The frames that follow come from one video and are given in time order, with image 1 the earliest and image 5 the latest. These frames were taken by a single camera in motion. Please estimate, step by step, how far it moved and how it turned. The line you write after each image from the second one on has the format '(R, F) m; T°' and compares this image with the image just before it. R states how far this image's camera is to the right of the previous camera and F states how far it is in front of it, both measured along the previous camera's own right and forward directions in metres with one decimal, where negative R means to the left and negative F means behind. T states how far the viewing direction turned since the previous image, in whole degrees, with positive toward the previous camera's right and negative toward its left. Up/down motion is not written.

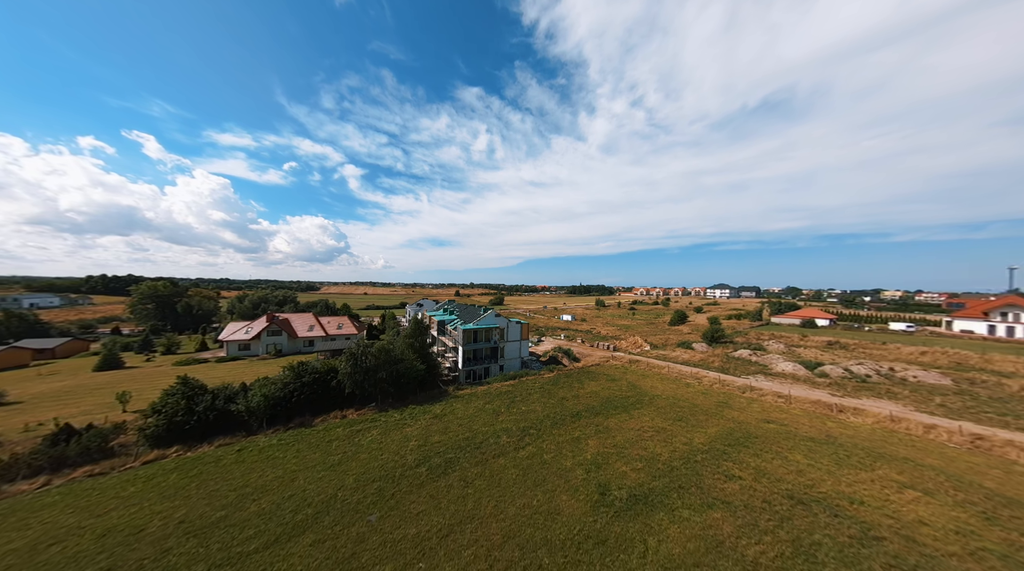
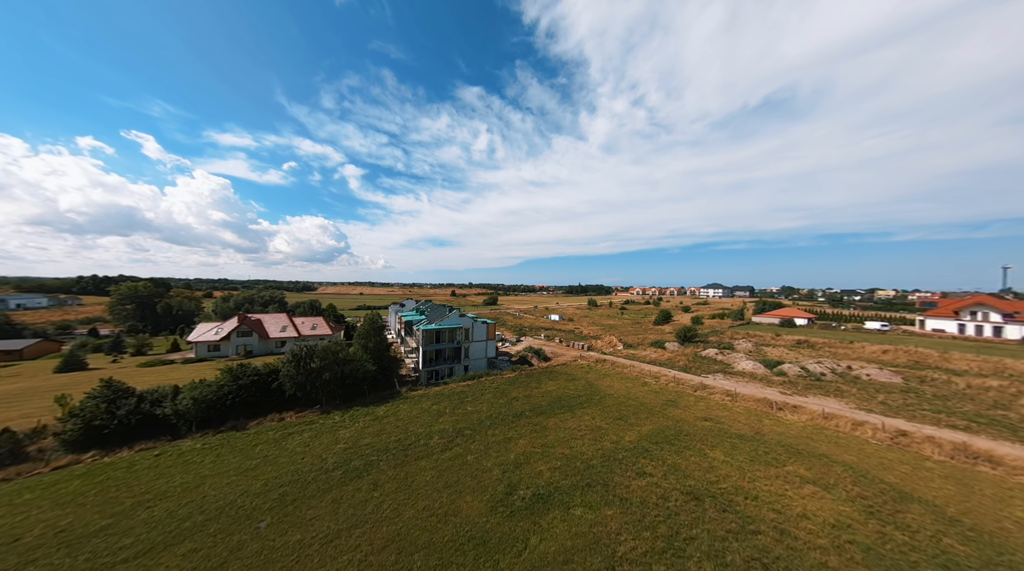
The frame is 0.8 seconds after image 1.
(+3.7, -0.1) m; +1°
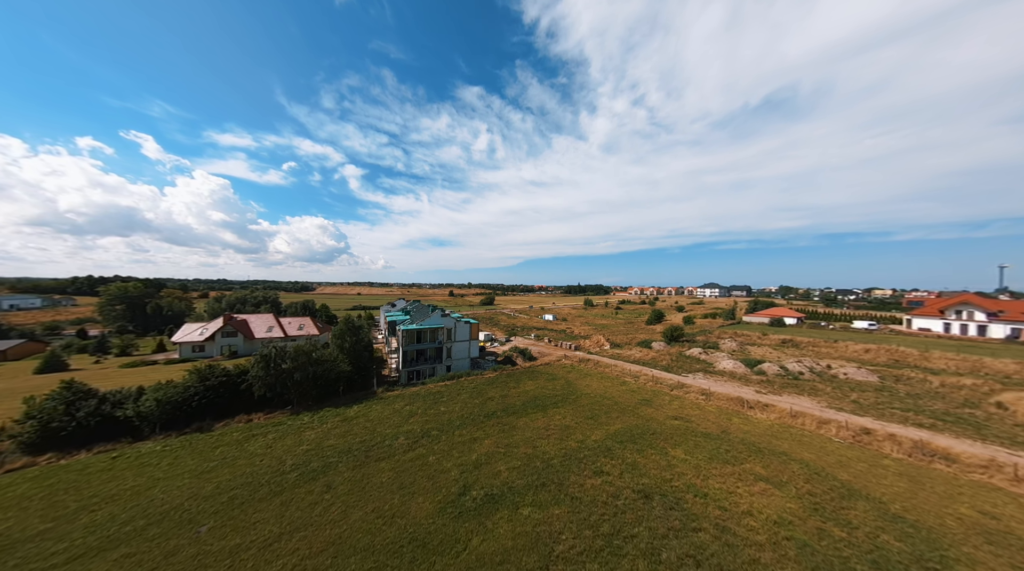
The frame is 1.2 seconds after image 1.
(+1.8, 0.0) m; 0°
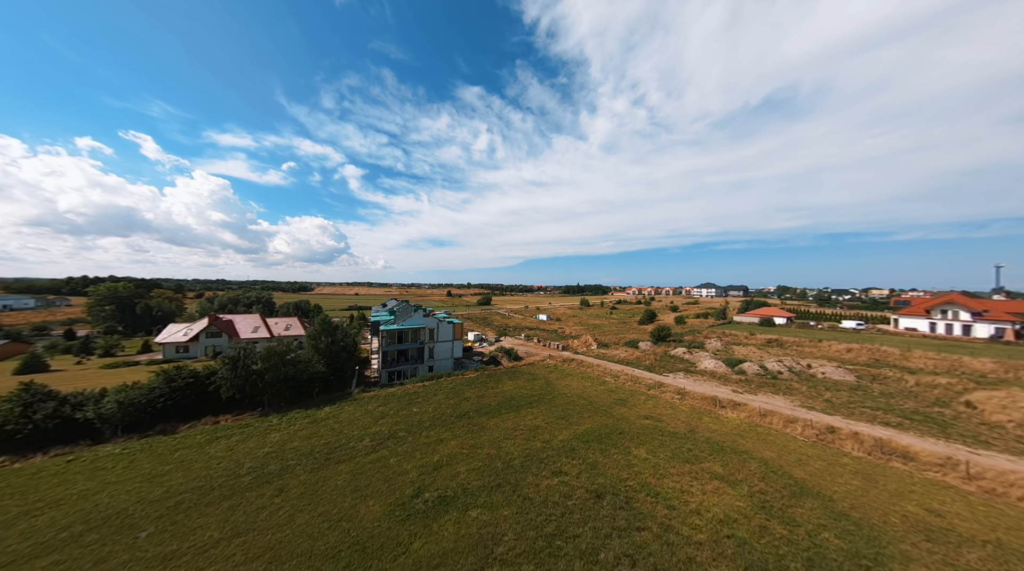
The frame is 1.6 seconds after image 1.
(+1.8, 0.0) m; 0°
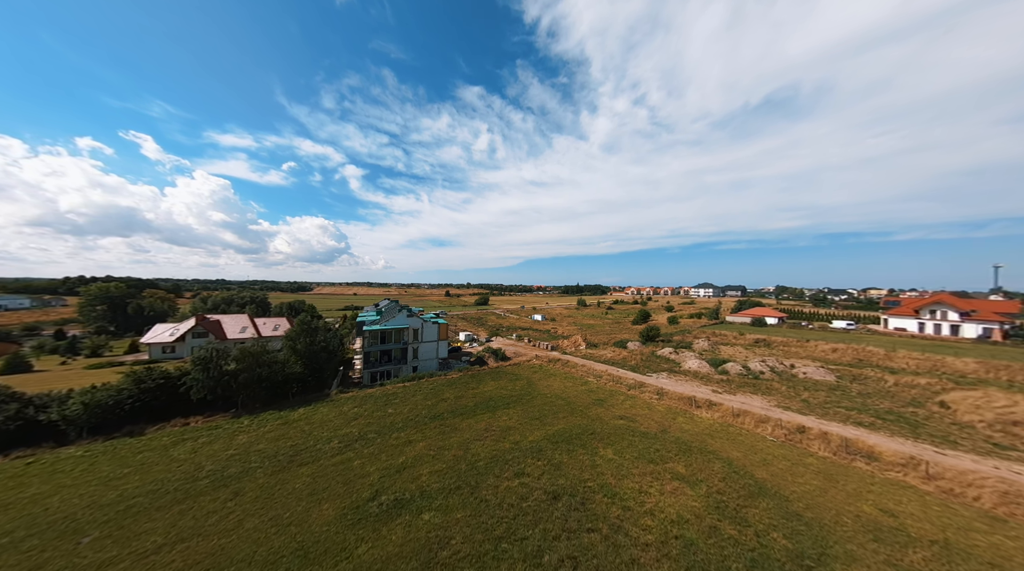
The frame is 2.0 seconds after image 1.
(+1.7, 0.0) m; 0°
